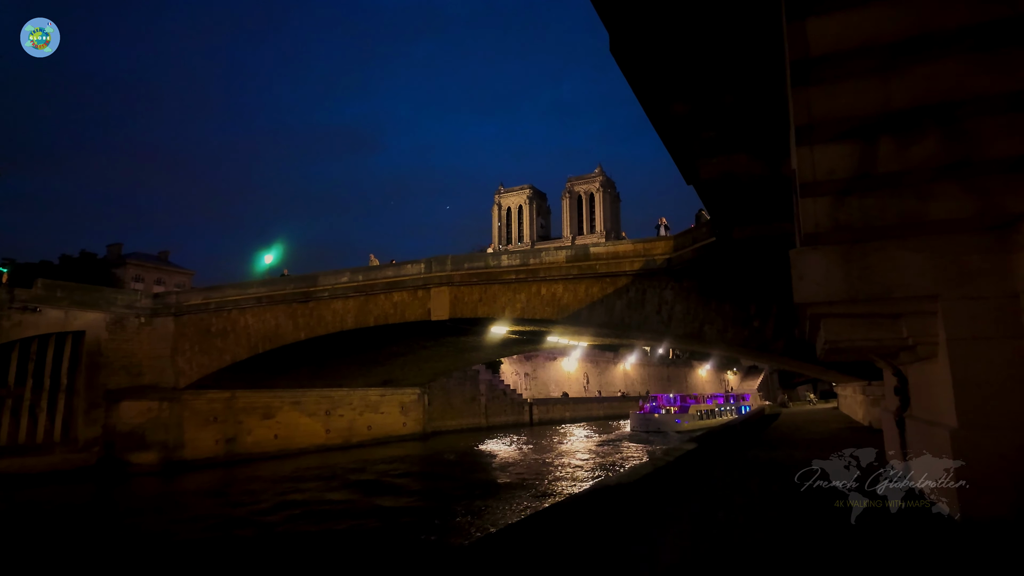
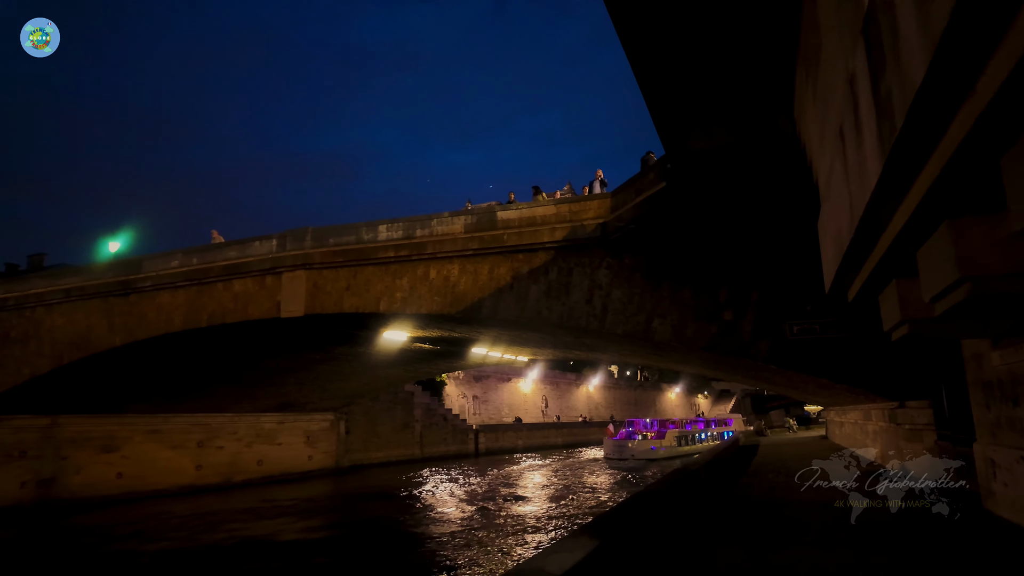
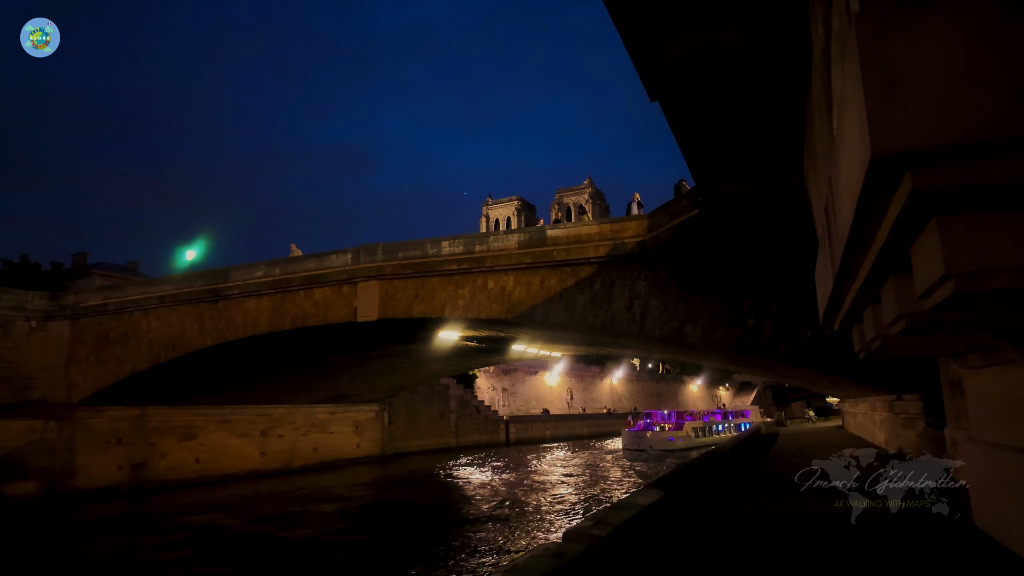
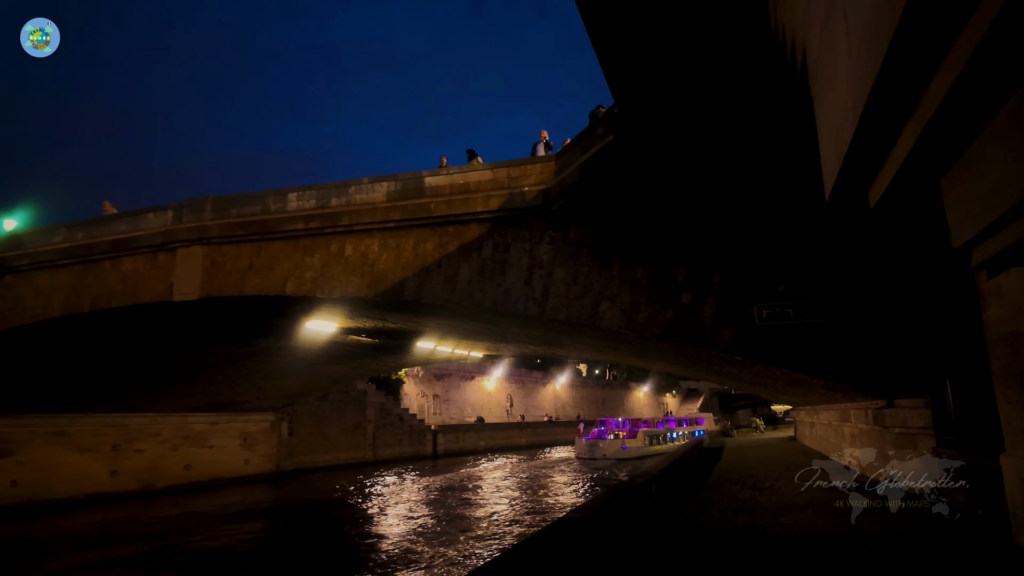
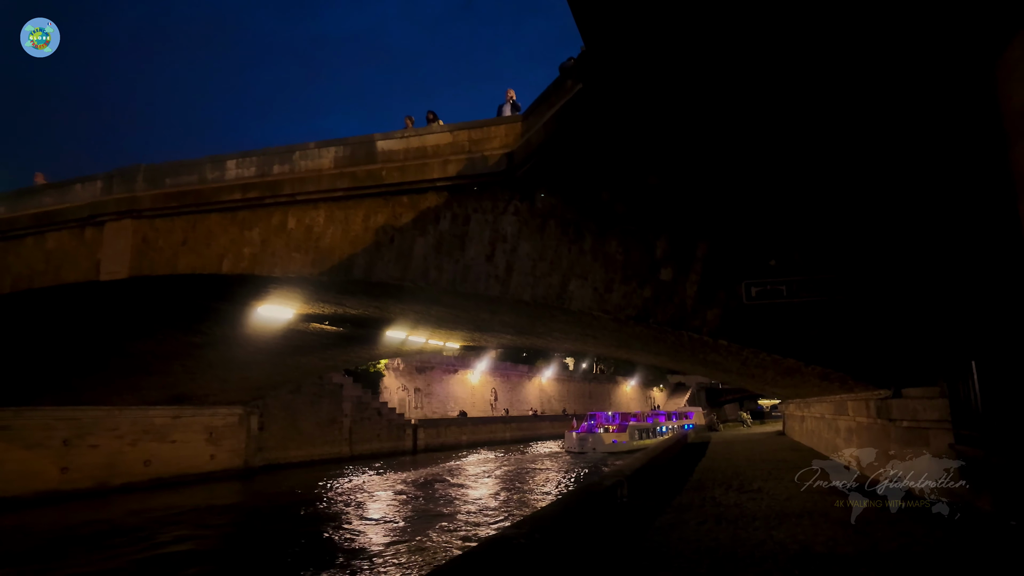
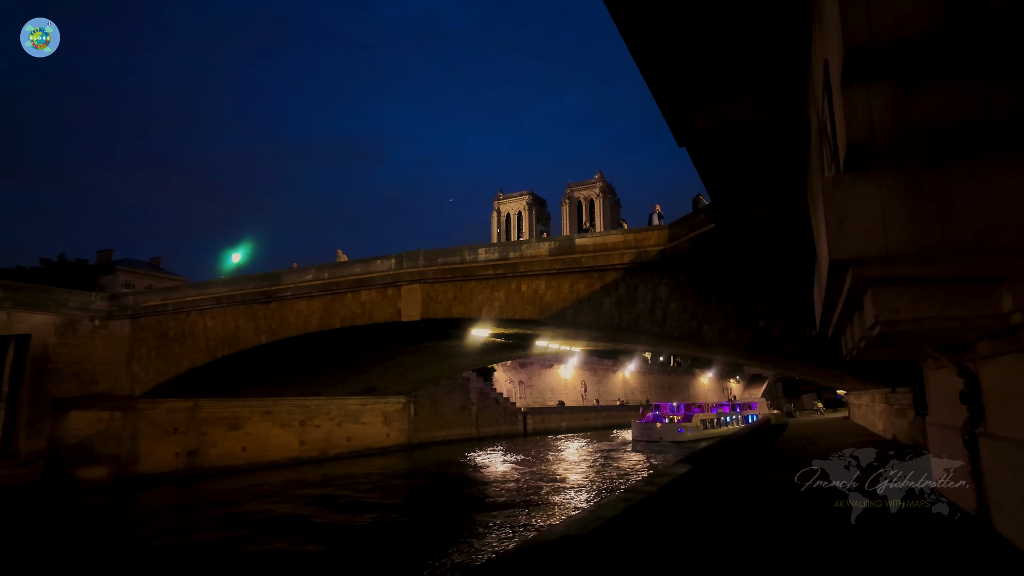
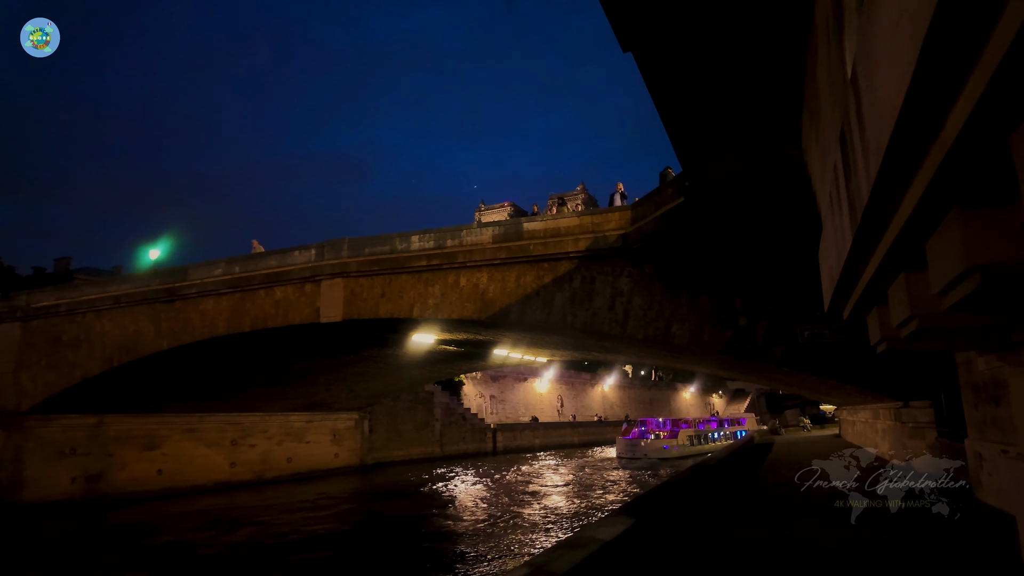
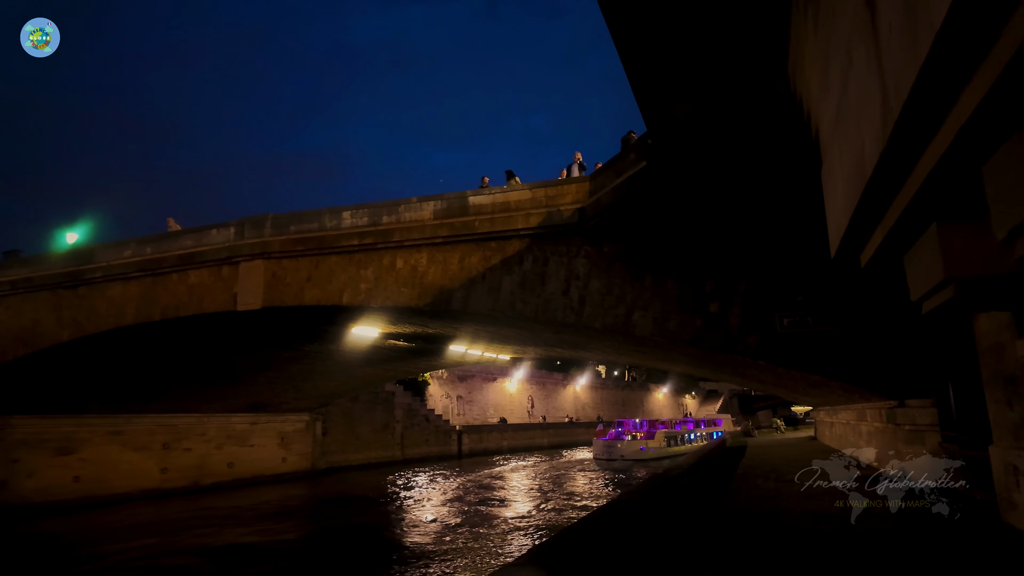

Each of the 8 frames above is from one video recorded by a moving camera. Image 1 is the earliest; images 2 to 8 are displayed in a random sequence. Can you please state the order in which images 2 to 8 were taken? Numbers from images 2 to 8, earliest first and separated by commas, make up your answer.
6, 3, 7, 2, 8, 4, 5
